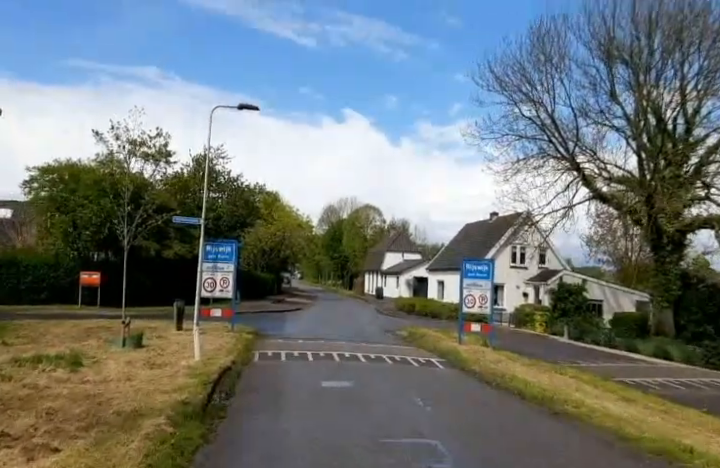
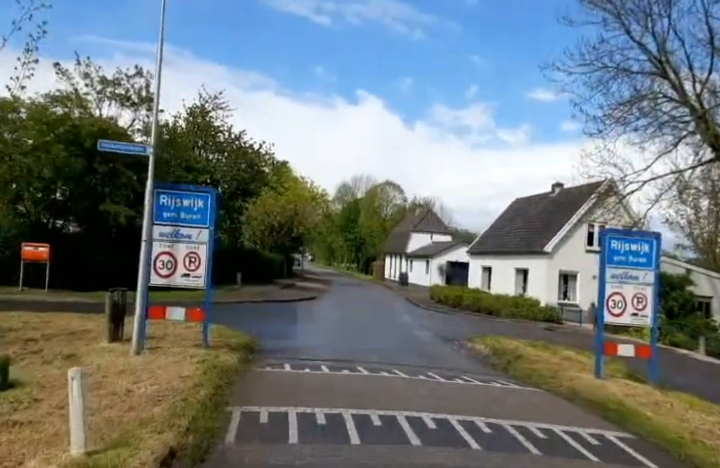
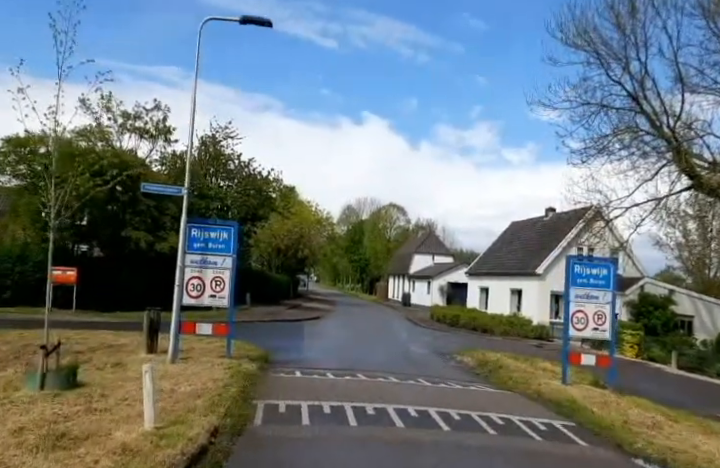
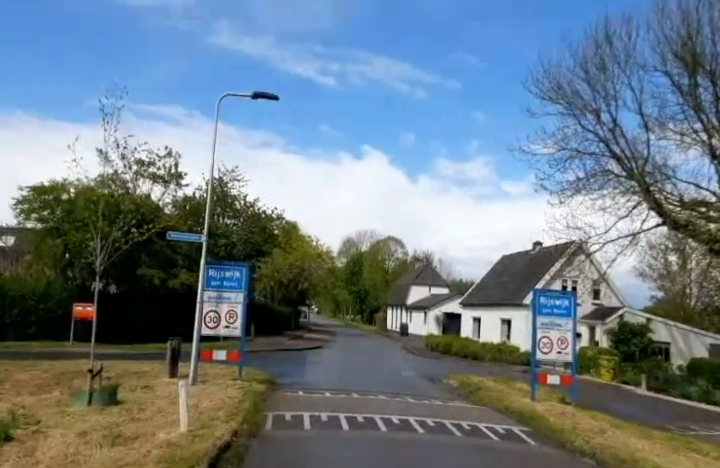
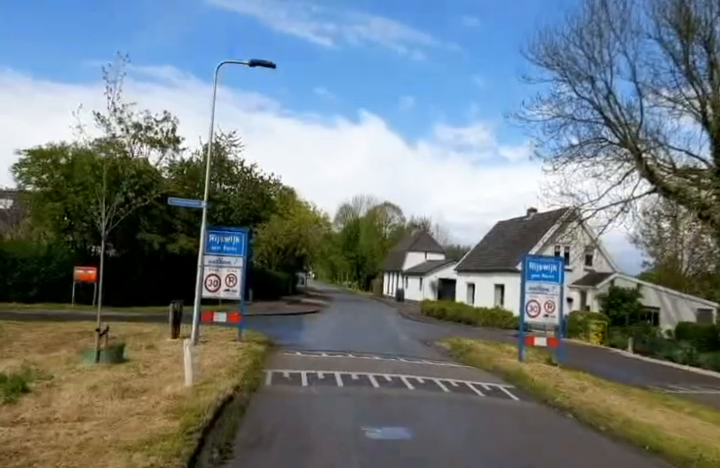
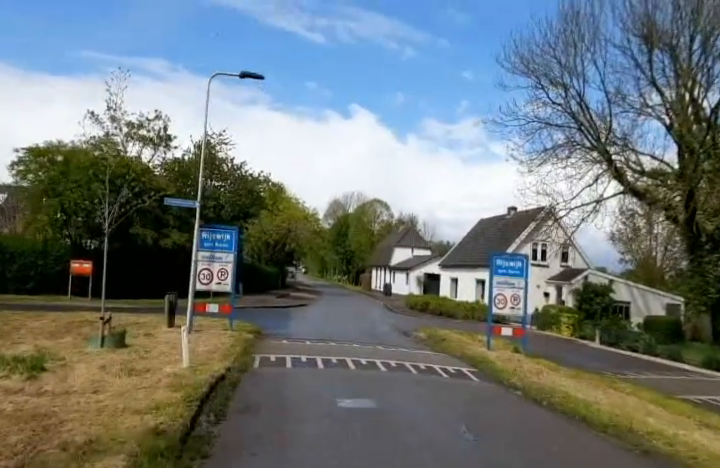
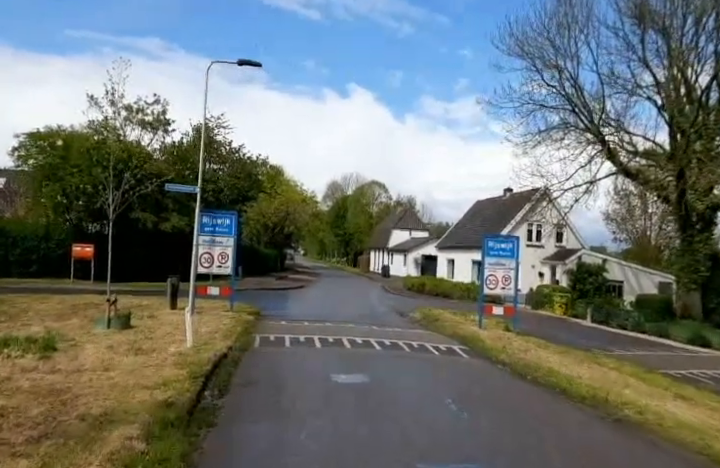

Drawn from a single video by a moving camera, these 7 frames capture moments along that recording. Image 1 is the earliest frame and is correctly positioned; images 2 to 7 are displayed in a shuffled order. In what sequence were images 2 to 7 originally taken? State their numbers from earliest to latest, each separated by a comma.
7, 6, 5, 4, 3, 2
